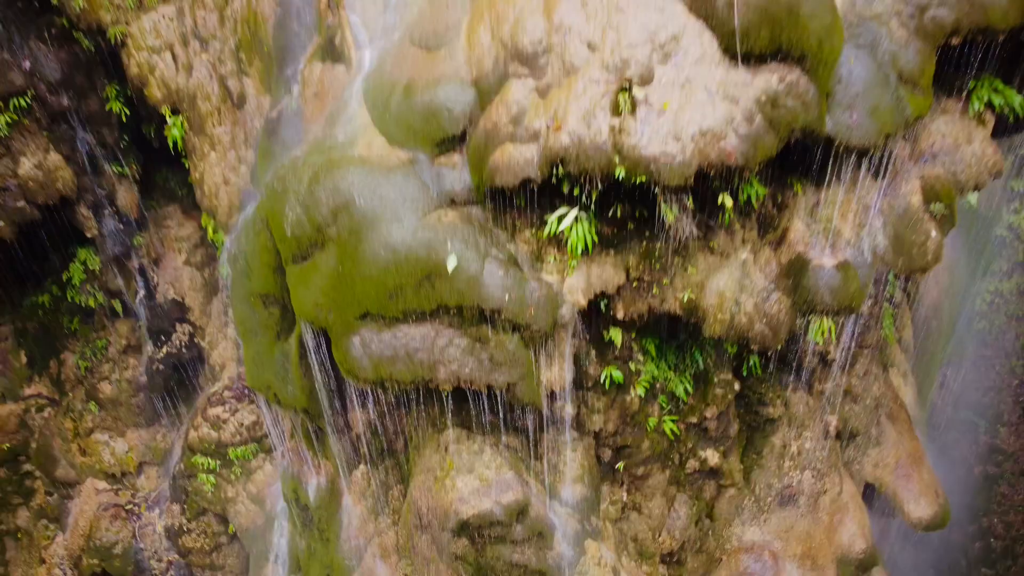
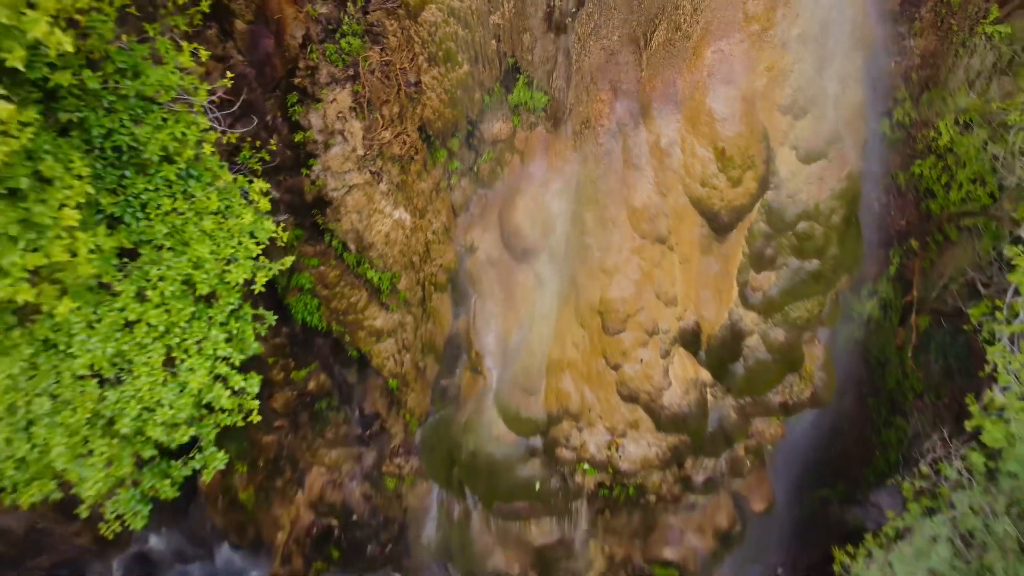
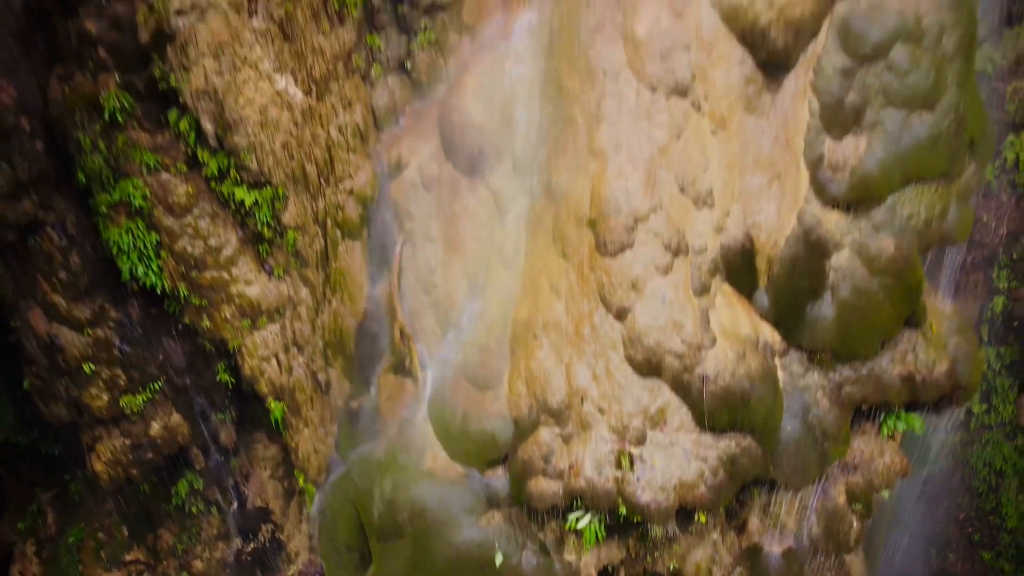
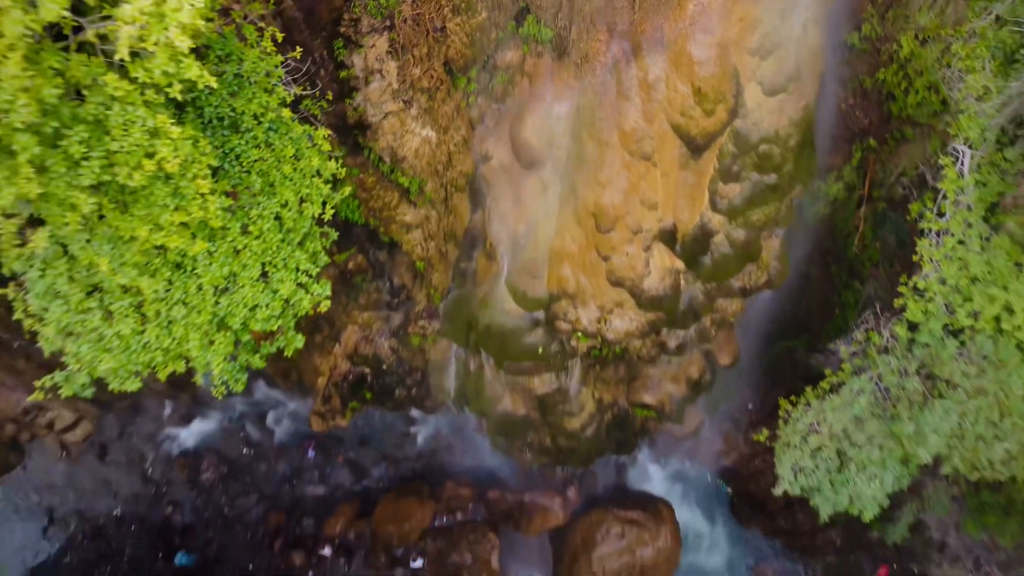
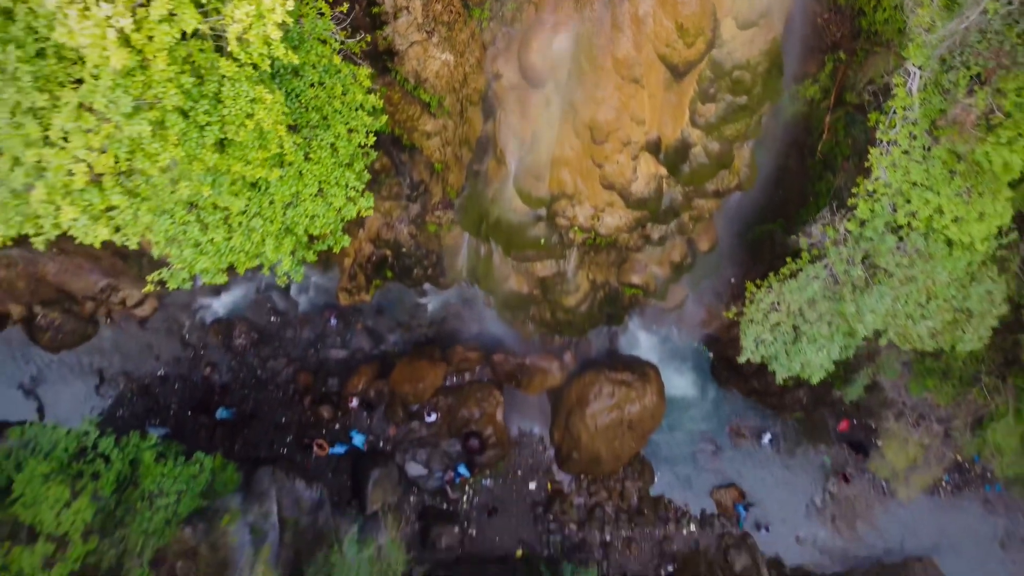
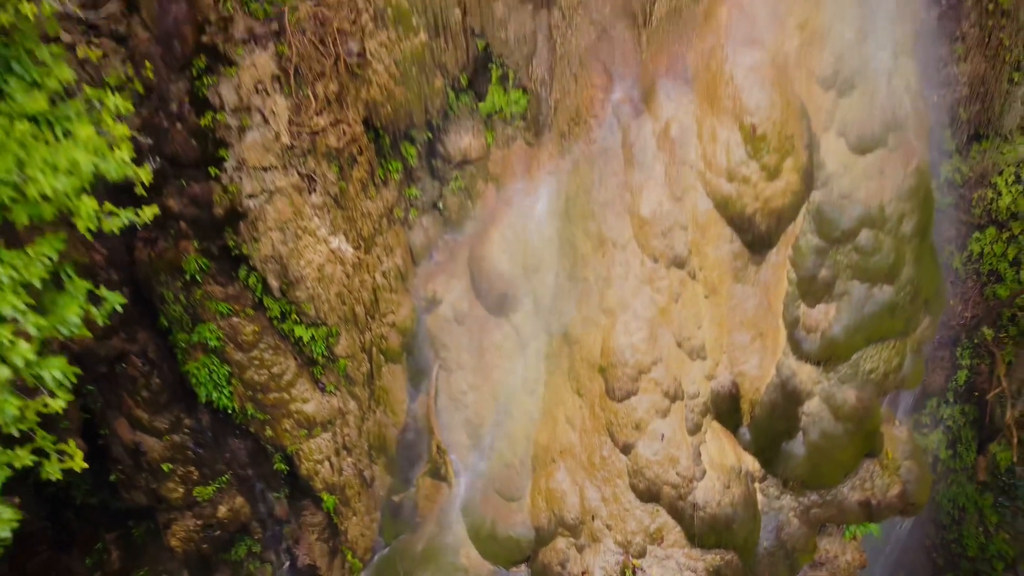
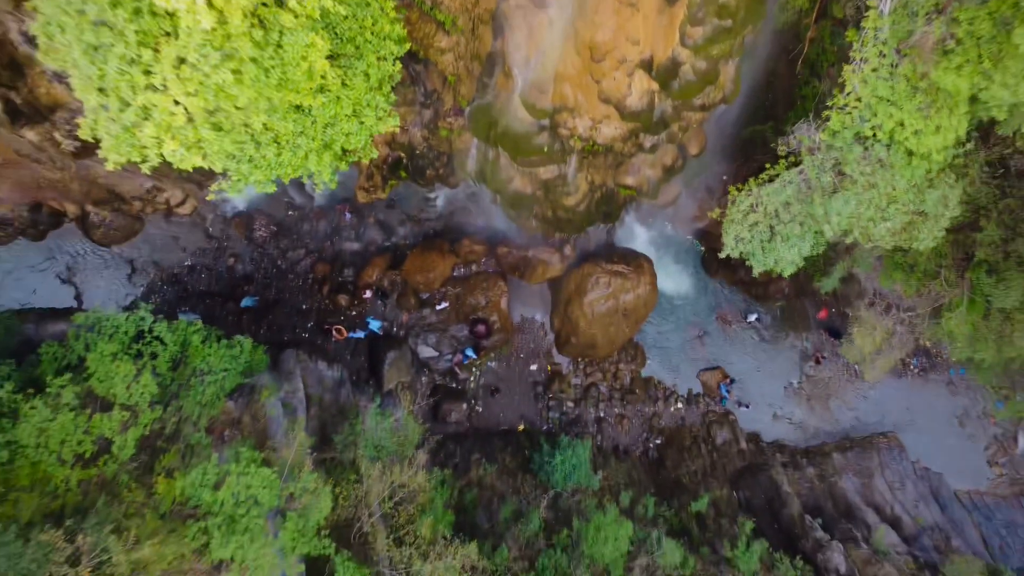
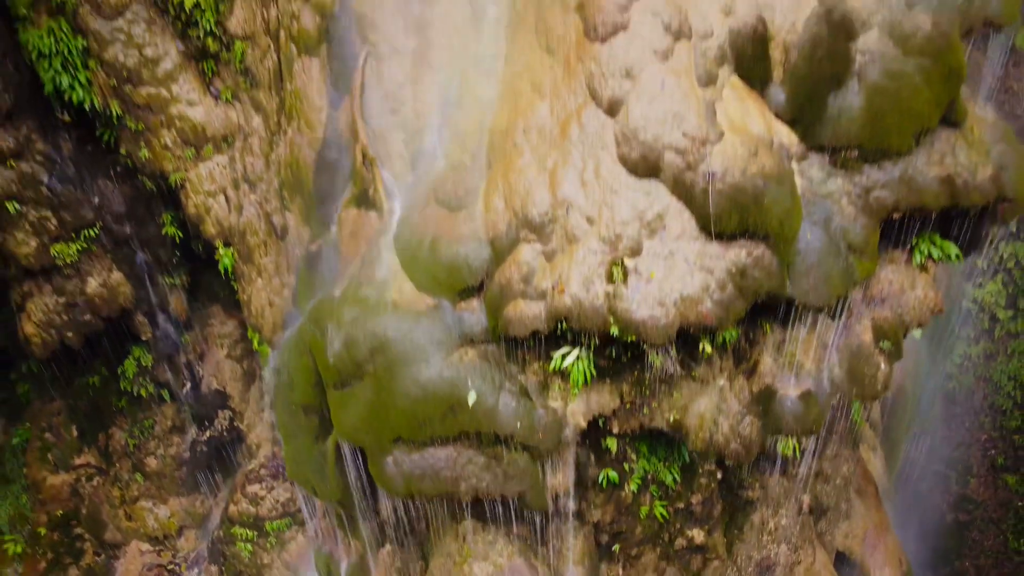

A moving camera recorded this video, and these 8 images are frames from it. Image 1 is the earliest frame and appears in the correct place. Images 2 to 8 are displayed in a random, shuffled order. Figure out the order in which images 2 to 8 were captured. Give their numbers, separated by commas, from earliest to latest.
8, 3, 6, 2, 4, 5, 7
